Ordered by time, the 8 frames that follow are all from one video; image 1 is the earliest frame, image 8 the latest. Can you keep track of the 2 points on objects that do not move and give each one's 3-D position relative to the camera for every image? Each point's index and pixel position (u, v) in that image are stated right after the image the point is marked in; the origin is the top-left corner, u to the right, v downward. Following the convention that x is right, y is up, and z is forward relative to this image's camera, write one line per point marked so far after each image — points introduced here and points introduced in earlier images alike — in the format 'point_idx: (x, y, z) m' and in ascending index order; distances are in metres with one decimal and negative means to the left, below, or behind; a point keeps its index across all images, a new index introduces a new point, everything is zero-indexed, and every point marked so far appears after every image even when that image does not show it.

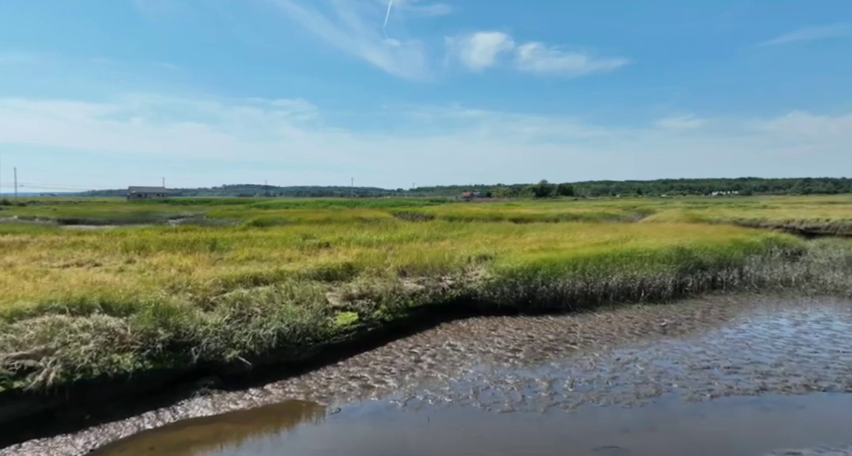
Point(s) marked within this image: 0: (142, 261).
0: (-8.8, -1.0, +16.5) m
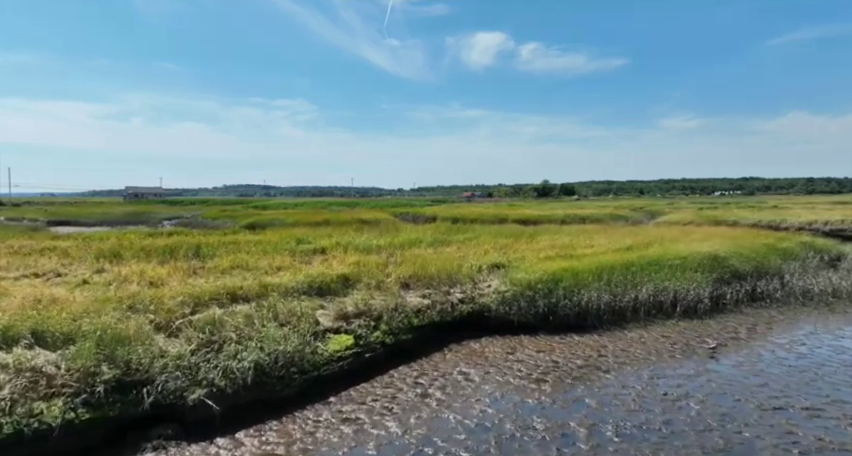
0: (-8.7, -1.2, +14.6) m
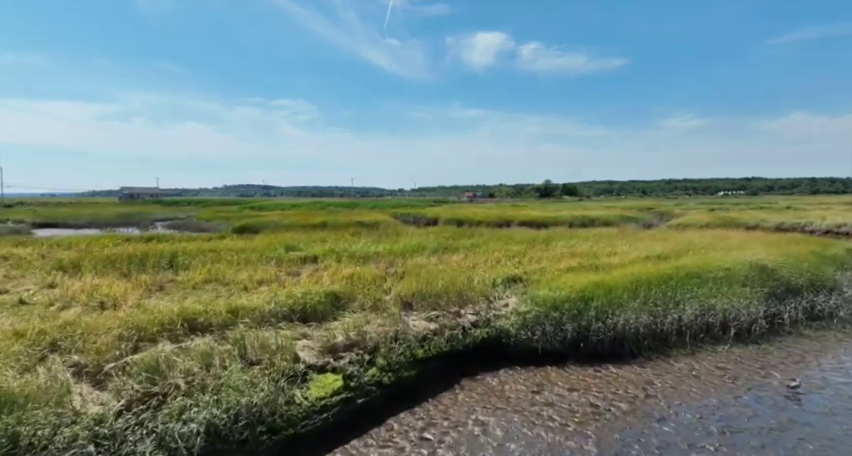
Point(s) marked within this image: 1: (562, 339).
0: (-8.6, -1.4, +12.4) m
1: (+2.9, -2.3, +11.1) m
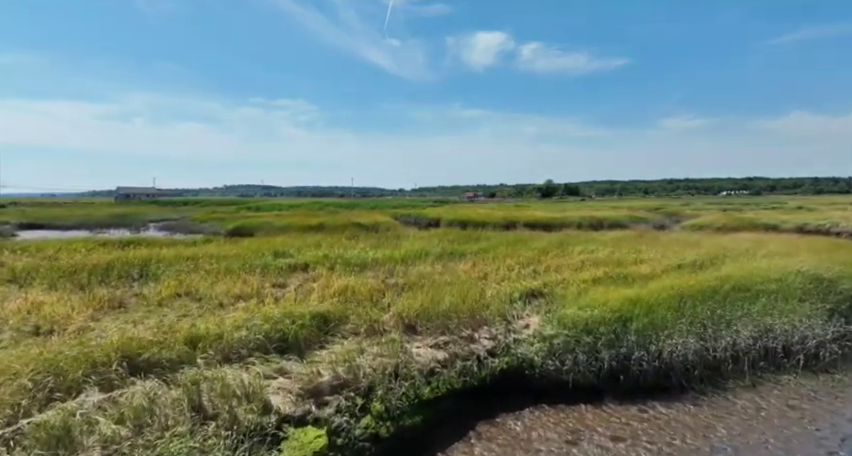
0: (-8.4, -1.5, +10.5) m
1: (+3.0, -2.5, +9.2) m
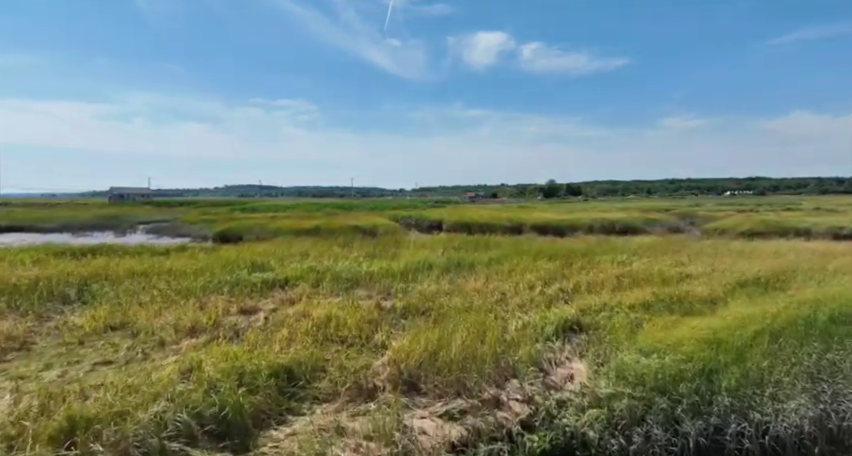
0: (-8.3, -1.7, +7.7) m
1: (+3.1, -2.7, +6.4) m
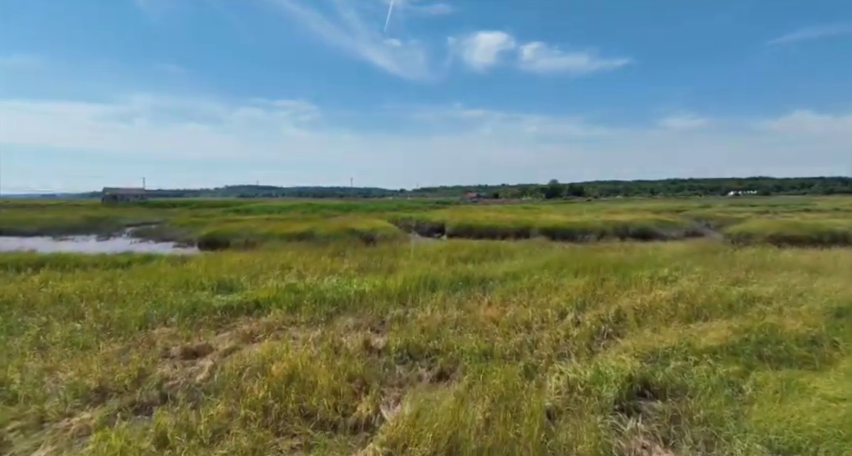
0: (-8.3, -2.0, +4.9) m
1: (+3.1, -2.9, +3.6) m
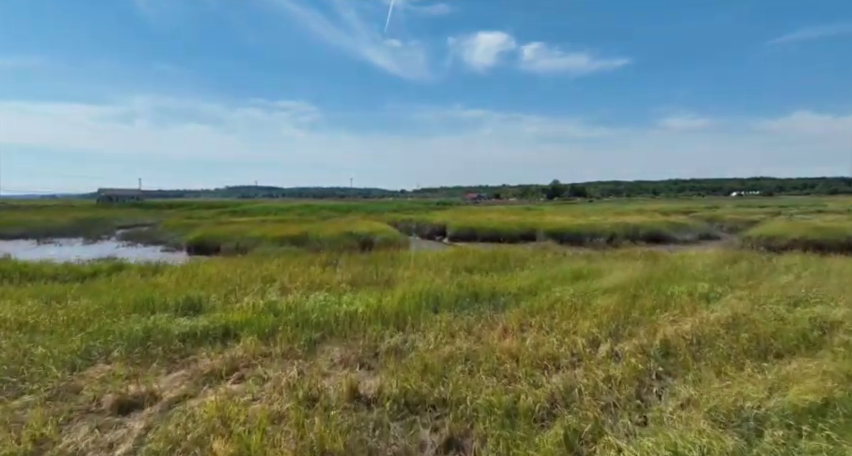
0: (-8.2, -2.2, +2.9) m
1: (+3.2, -3.1, +1.6) m
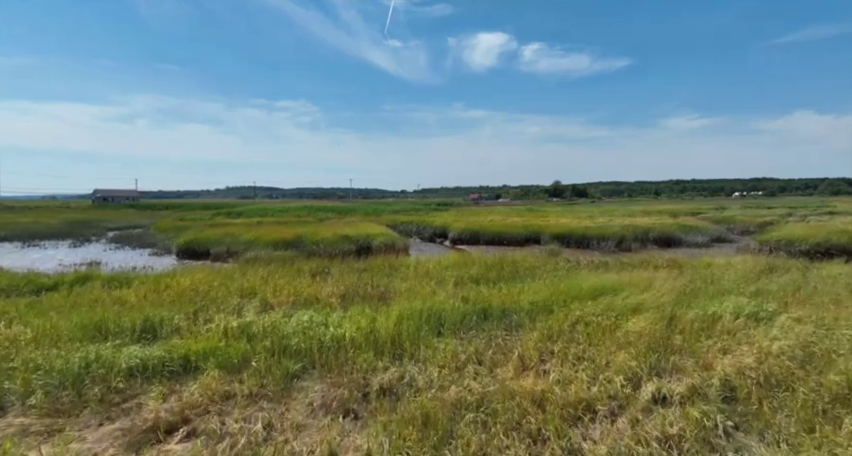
0: (-8.2, -2.3, +1.2) m
1: (+3.2, -3.3, -0.1) m
